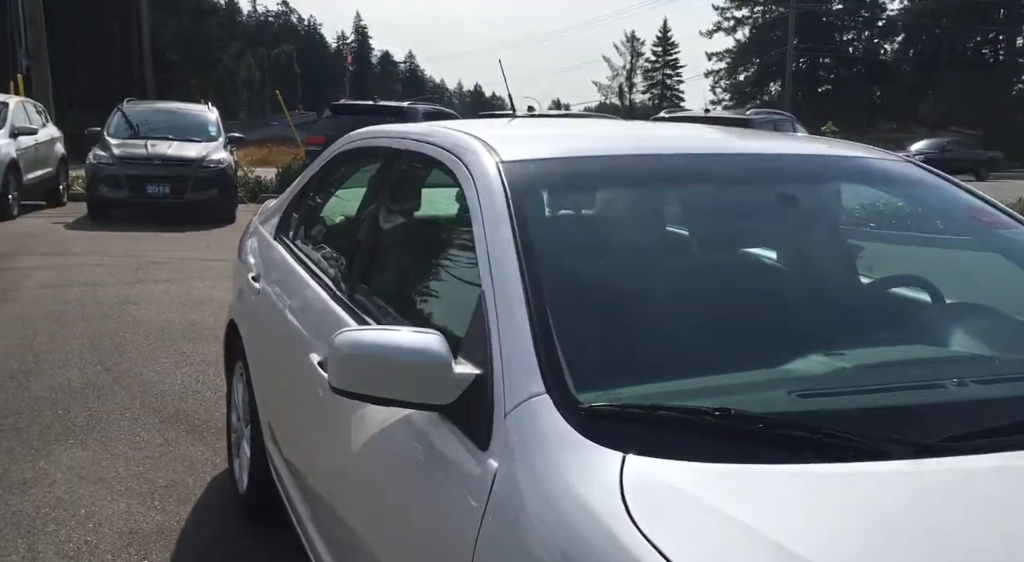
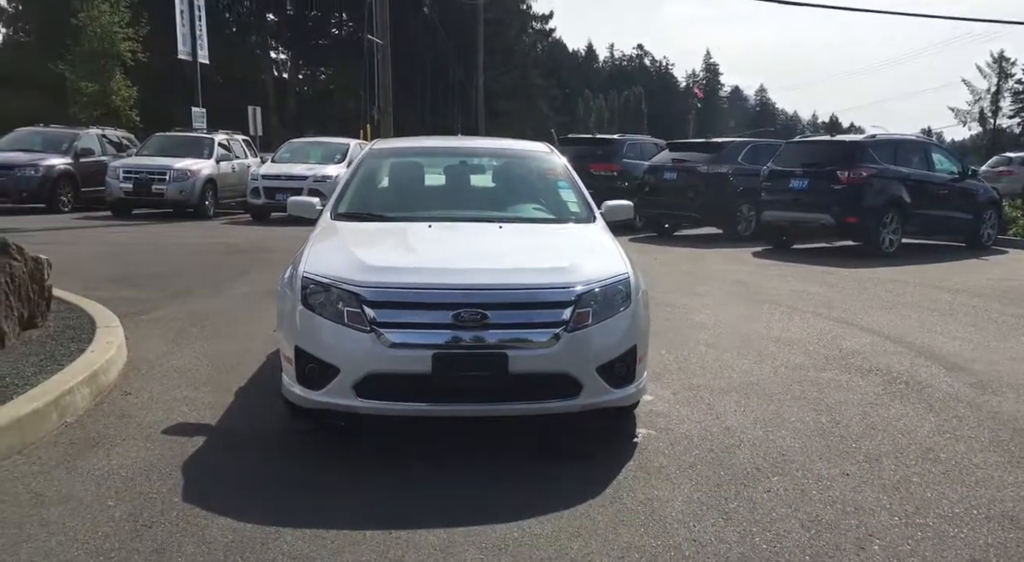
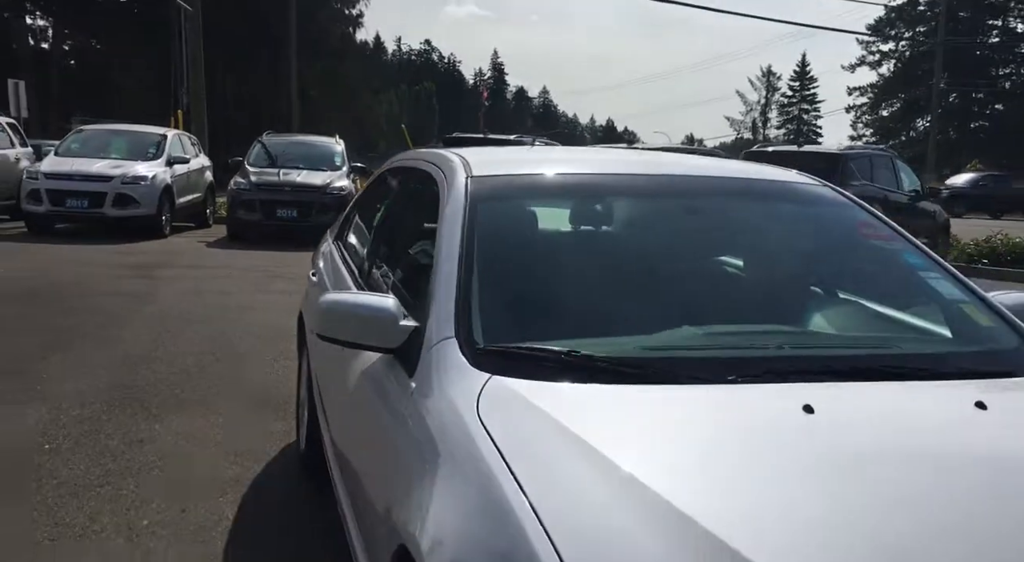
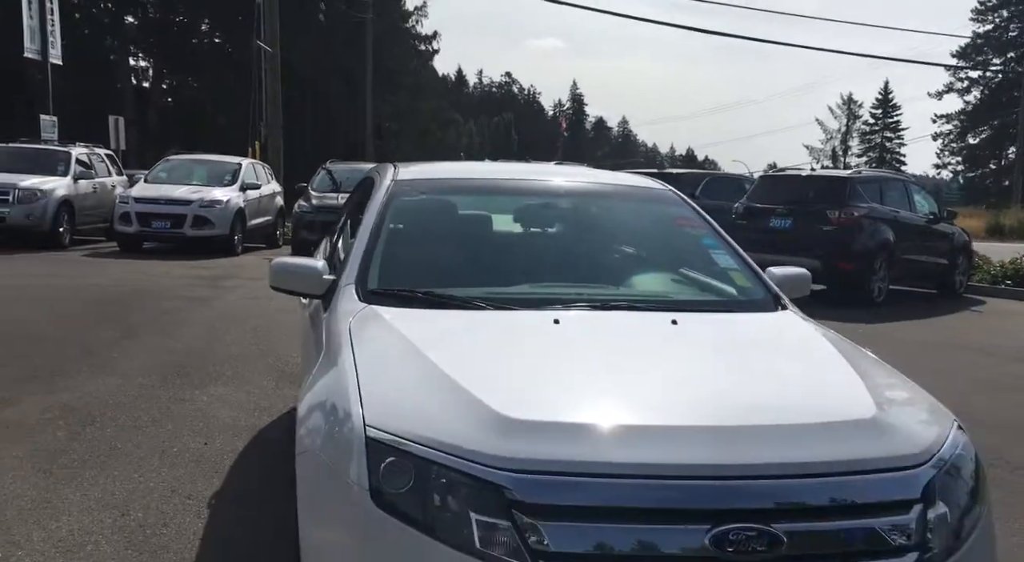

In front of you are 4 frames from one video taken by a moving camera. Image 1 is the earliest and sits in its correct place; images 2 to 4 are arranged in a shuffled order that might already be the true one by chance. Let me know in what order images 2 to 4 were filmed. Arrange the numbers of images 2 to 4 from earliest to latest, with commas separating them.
3, 4, 2
